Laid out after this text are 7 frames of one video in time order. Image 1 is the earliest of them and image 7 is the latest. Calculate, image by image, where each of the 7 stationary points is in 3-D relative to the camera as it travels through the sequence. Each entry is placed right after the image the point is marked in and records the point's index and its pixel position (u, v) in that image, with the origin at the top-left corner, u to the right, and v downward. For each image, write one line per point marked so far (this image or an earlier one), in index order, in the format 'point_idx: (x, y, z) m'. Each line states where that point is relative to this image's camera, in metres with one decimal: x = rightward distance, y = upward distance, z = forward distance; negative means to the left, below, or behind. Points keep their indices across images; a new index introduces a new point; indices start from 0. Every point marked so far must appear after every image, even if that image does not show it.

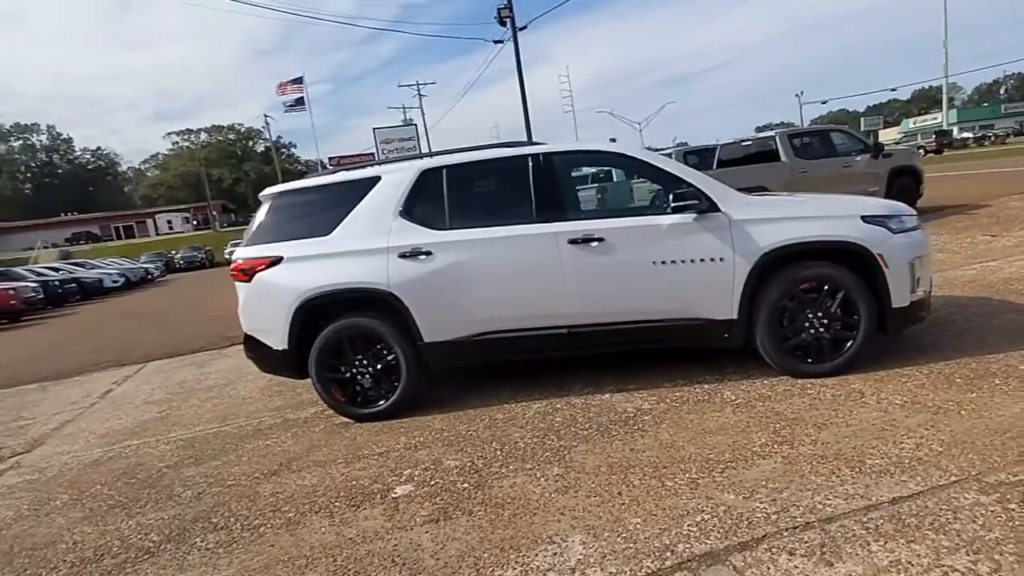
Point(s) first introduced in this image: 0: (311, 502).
0: (-1.2, -1.3, +3.8) m
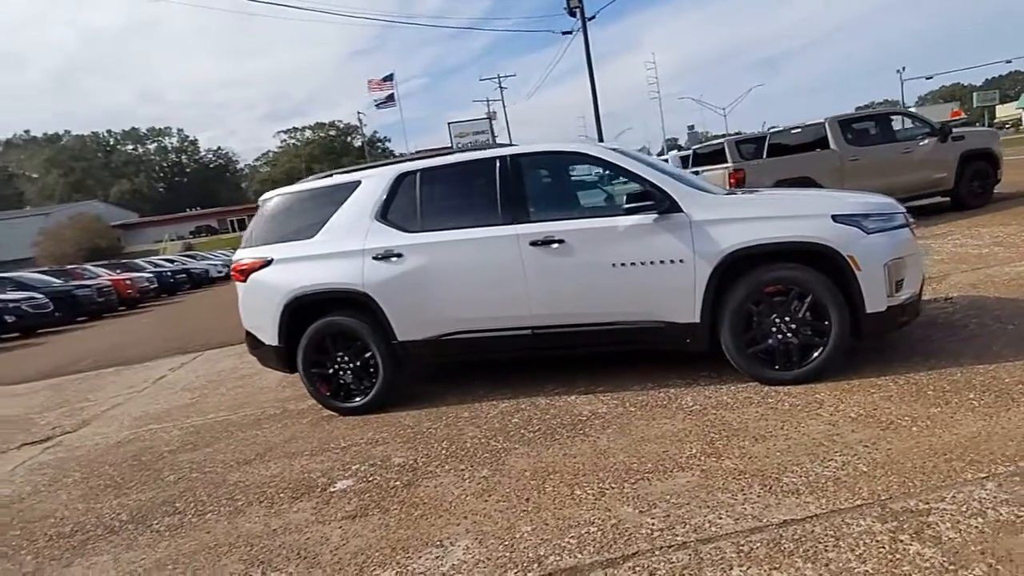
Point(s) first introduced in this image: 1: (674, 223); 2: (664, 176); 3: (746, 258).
0: (-1.6, -1.3, +4.1) m
1: (+1.1, +0.4, +4.3) m
2: (+1.1, +0.7, +4.5) m
3: (+1.5, +0.2, +4.2) m
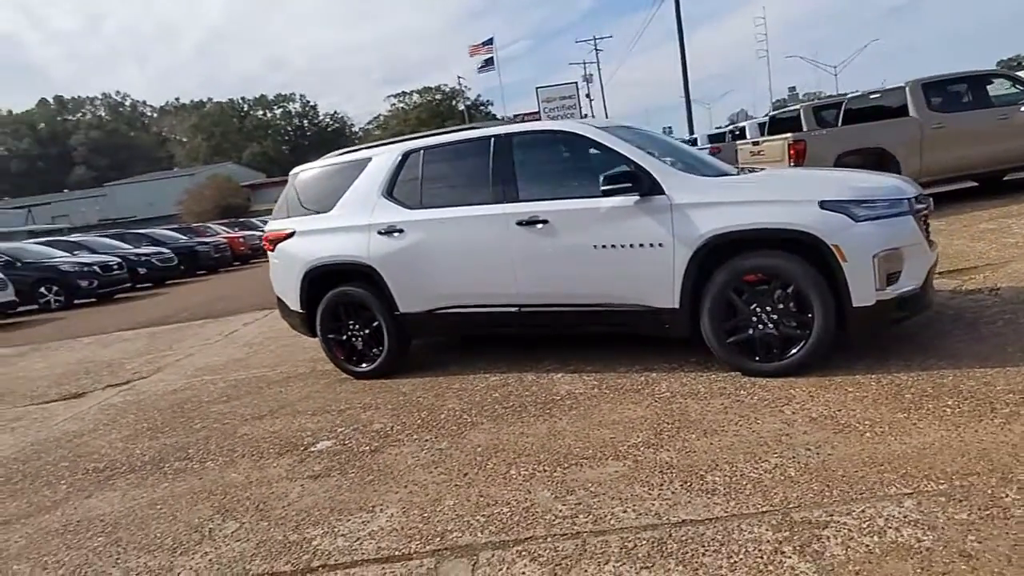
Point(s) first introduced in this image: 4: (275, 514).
0: (-1.8, -1.1, +4.5) m
1: (+0.9, +0.5, +4.1) m
2: (+1.0, +0.8, +4.3) m
3: (+1.3, +0.3, +4.0) m
4: (-1.3, -1.2, +3.4) m
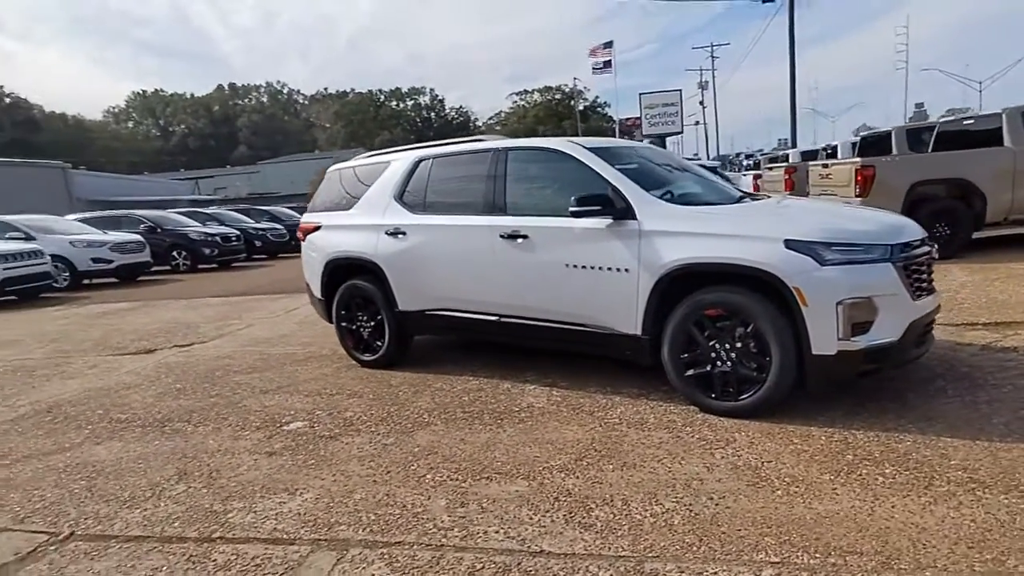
0: (-2.1, -1.0, +4.9) m
1: (+0.7, +0.4, +4.0) m
2: (+0.8, +0.7, +4.2) m
3: (+1.1, +0.1, +3.8) m
4: (-1.7, -1.2, +3.8) m
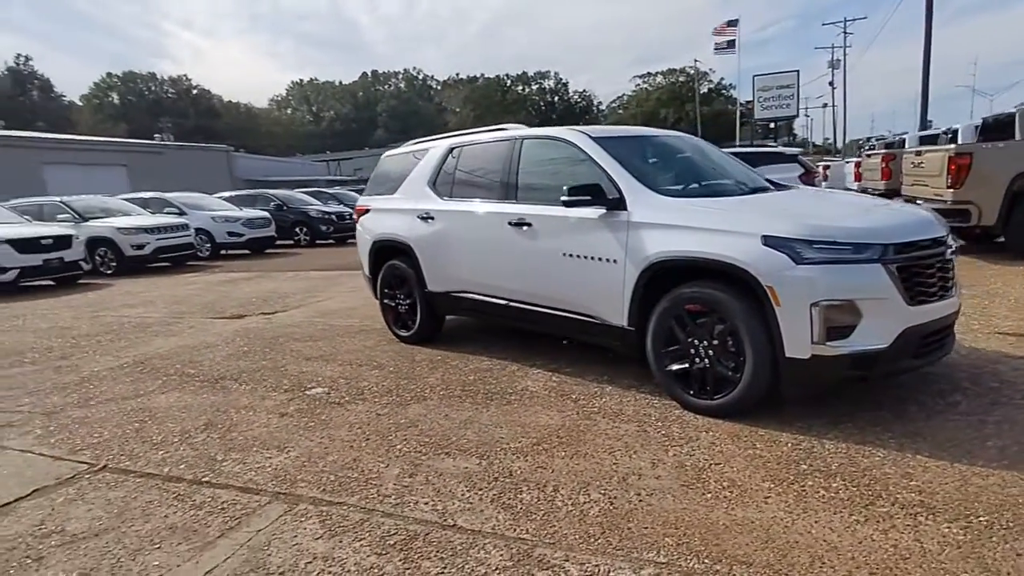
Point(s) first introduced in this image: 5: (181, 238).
0: (-2.0, -0.8, +5.4) m
1: (+0.6, +0.4, +4.0) m
2: (+0.8, +0.7, +4.1) m
3: (+0.9, +0.1, +3.7) m
4: (-1.9, -1.0, +4.2) m
5: (-9.0, +1.4, +17.2) m
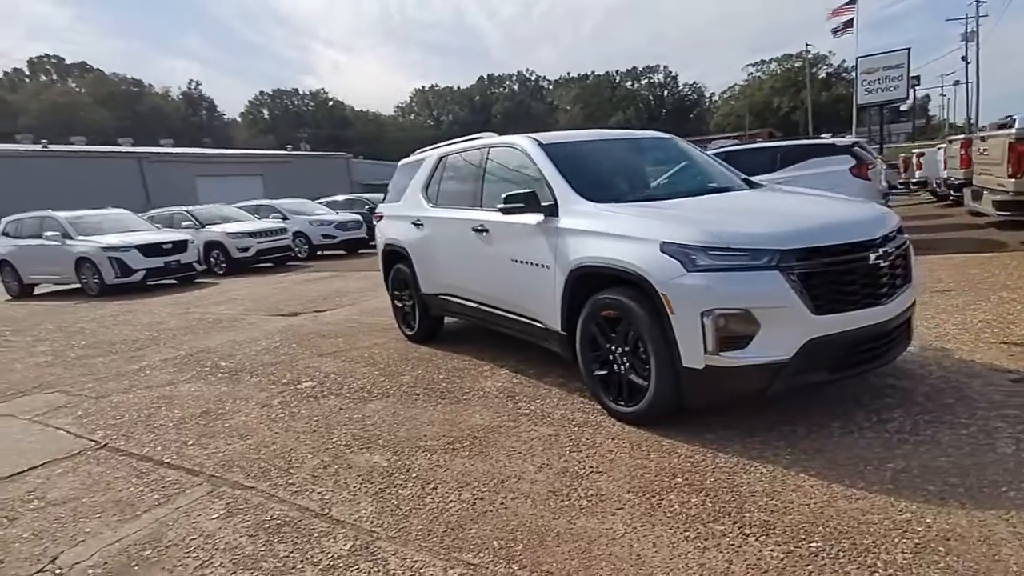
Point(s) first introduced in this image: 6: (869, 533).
0: (-2.1, -0.8, +5.9) m
1: (+0.2, +0.4, +4.0) m
2: (+0.4, +0.7, +4.1) m
3: (+0.5, +0.1, +3.7) m
4: (-2.2, -1.0, +4.7) m
5: (-6.8, +1.4, +18.7) m
6: (+1.3, -0.9, +2.3) m
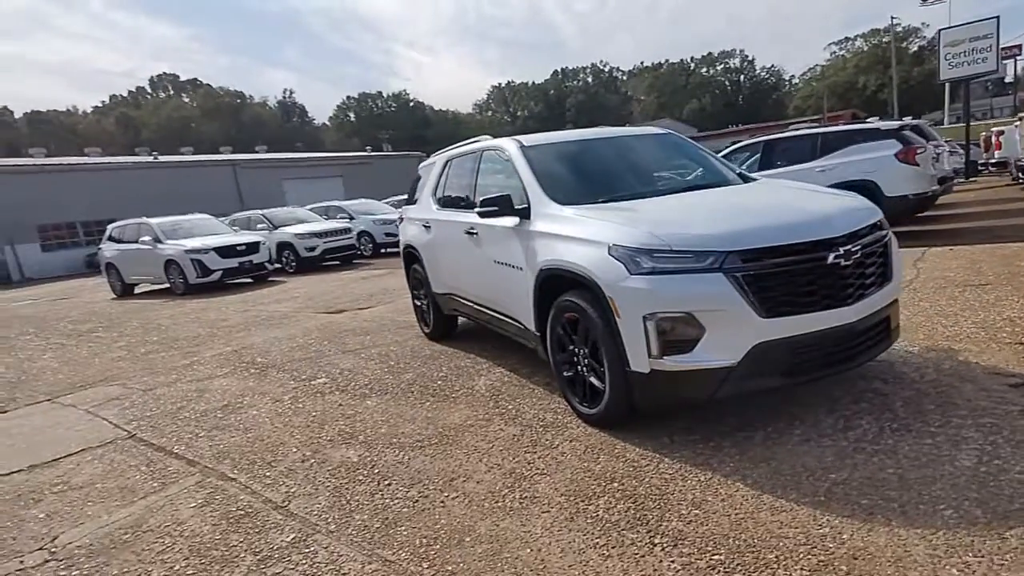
0: (-2.0, -0.8, +6.2) m
1: (+0.1, +0.4, +4.0) m
2: (+0.2, +0.7, +4.1) m
3: (+0.3, +0.1, +3.6) m
4: (-2.2, -1.0, +5.0) m
5: (-5.1, +1.5, +19.5) m
6: (+0.9, -0.9, +2.2) m
